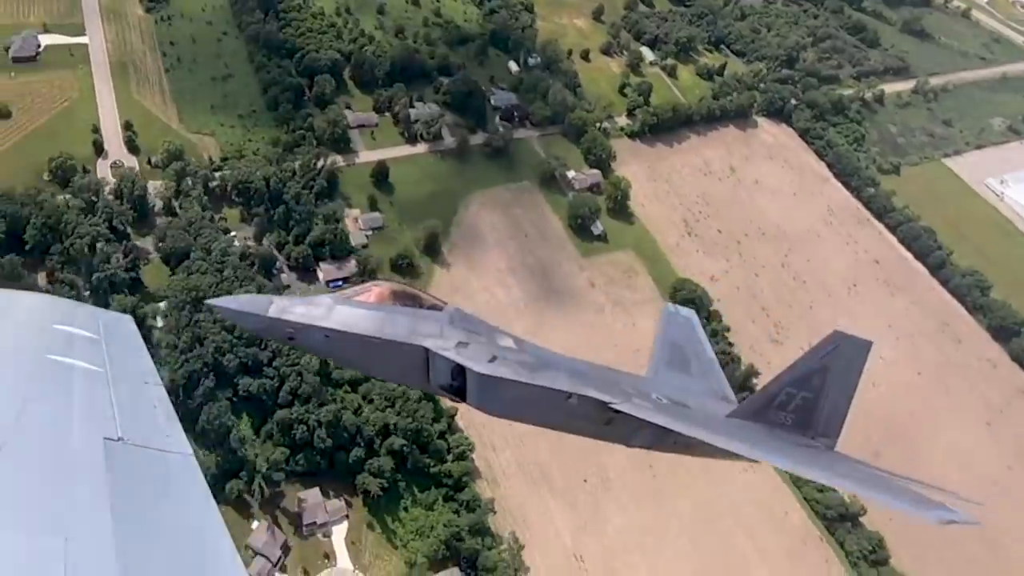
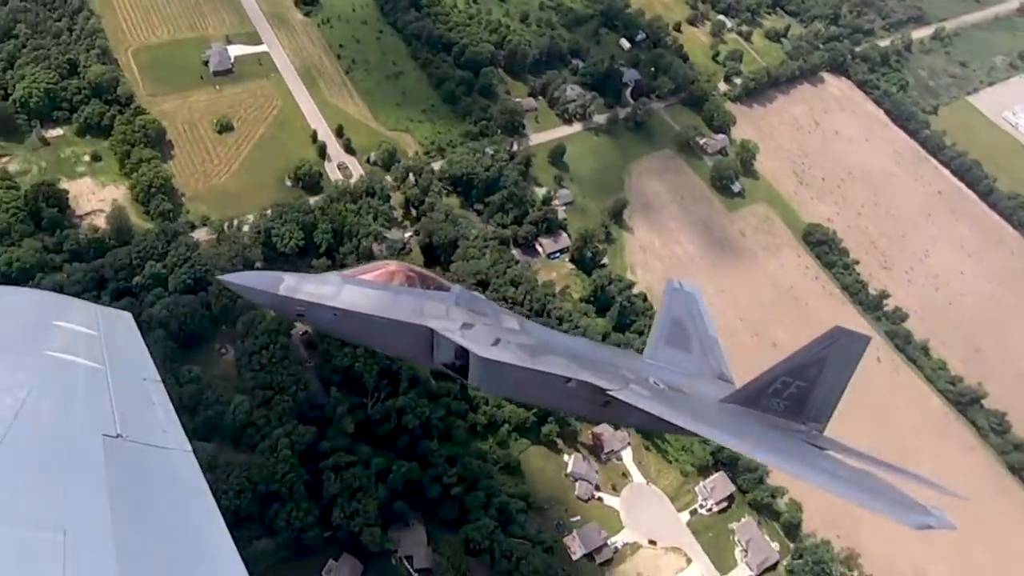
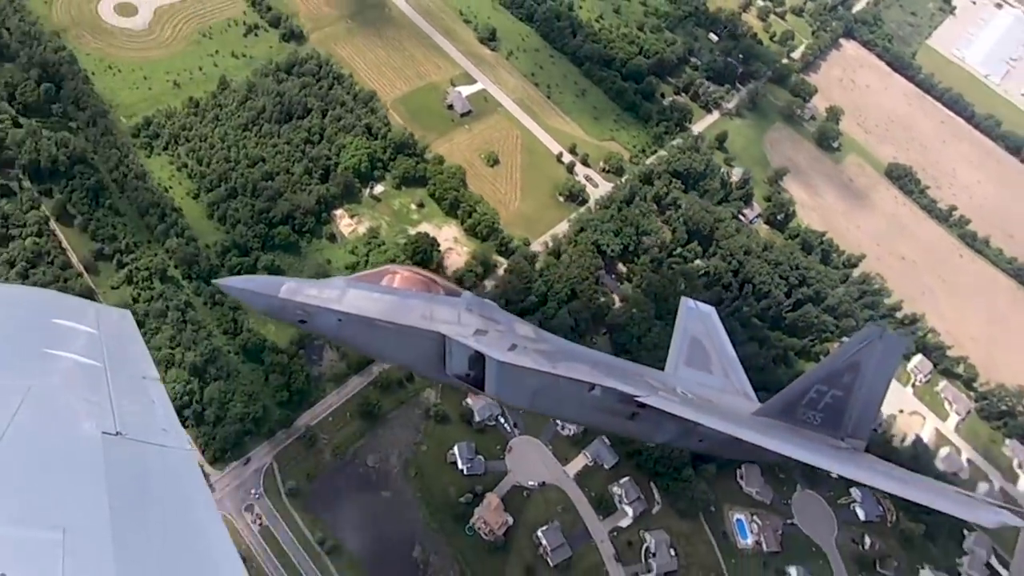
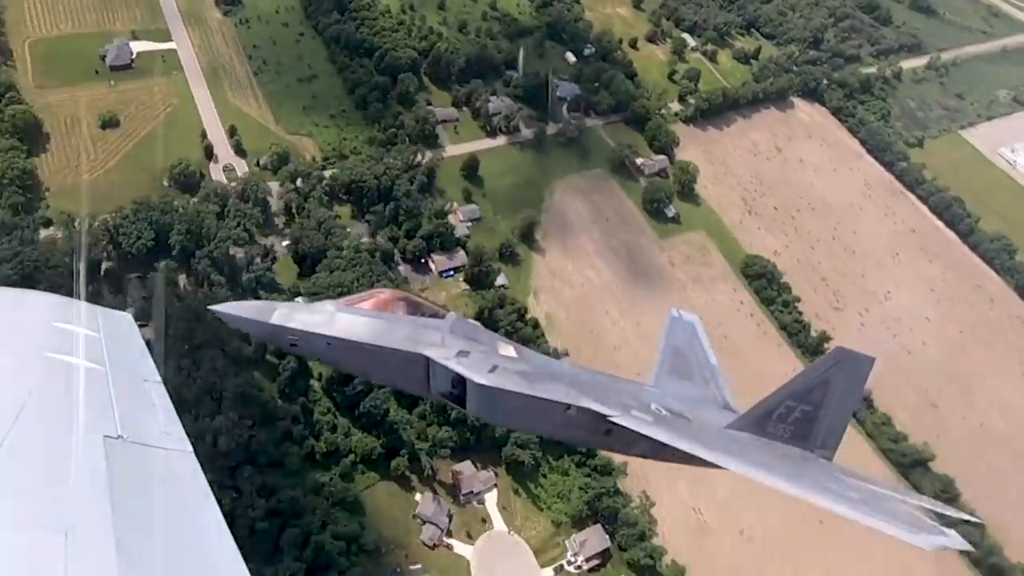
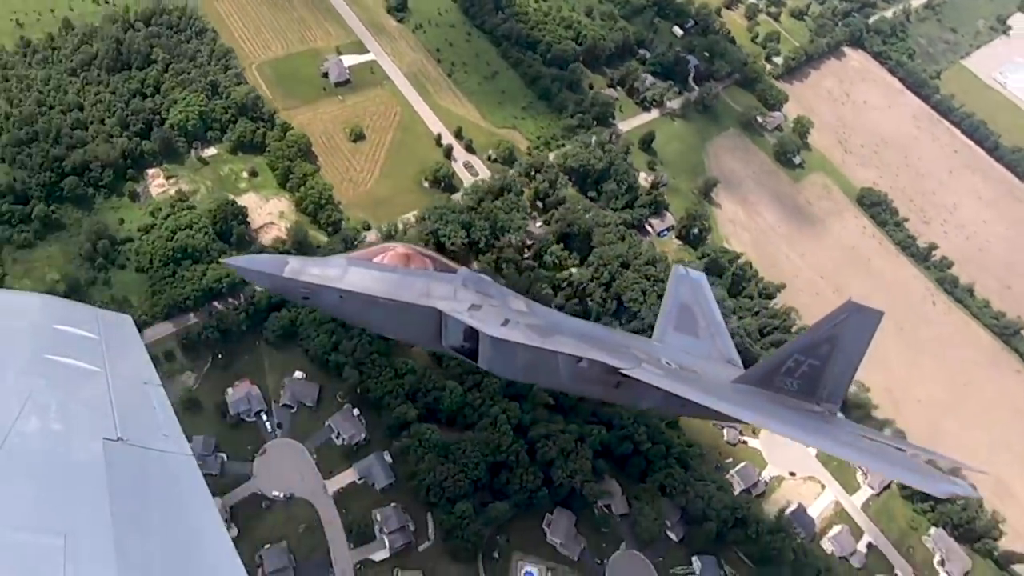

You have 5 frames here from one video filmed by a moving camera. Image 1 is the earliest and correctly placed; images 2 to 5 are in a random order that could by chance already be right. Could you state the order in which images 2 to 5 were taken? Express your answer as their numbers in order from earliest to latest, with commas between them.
4, 2, 5, 3
